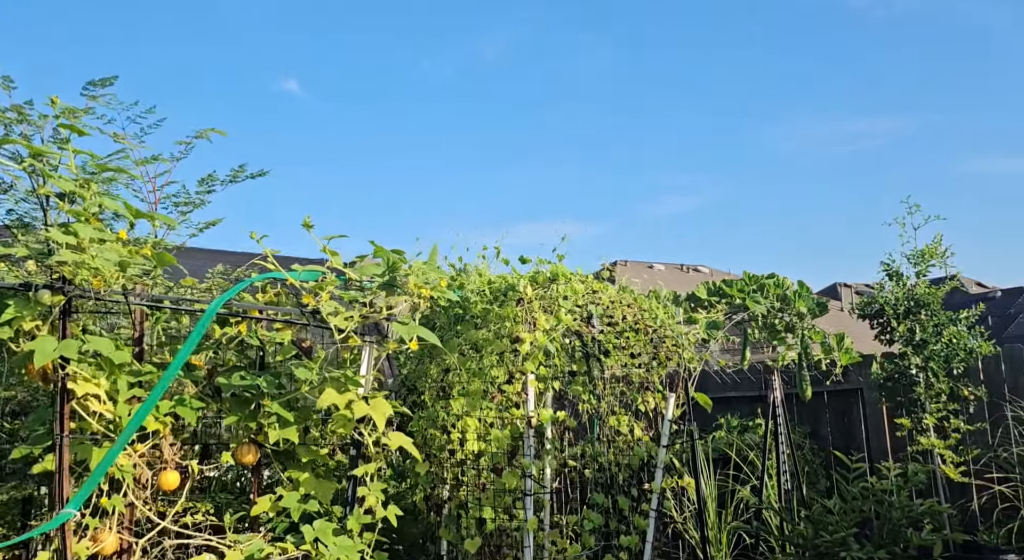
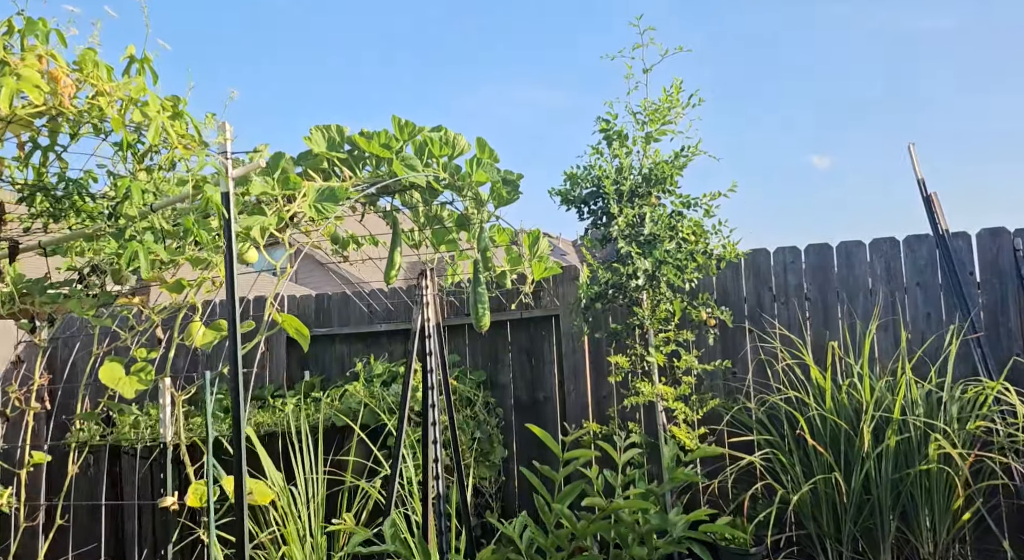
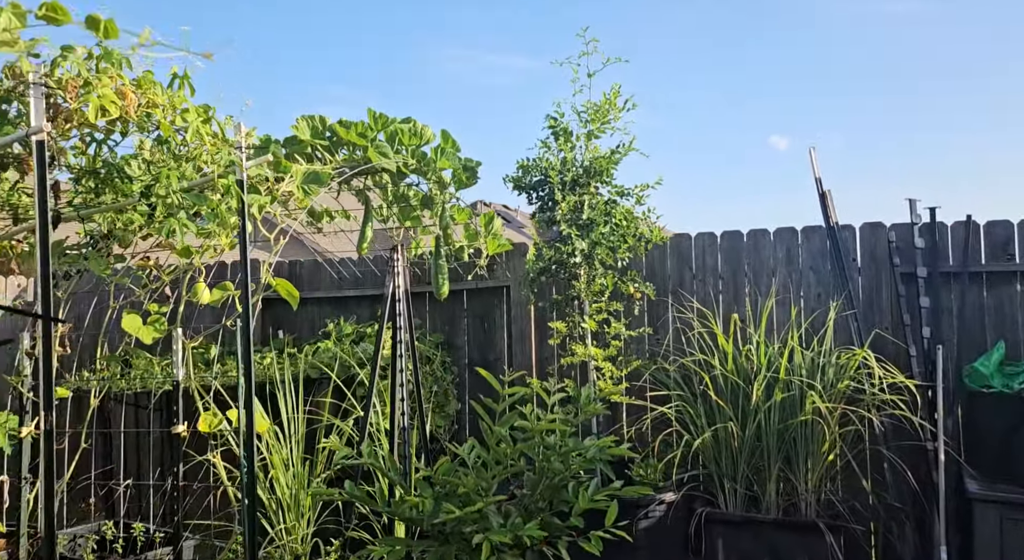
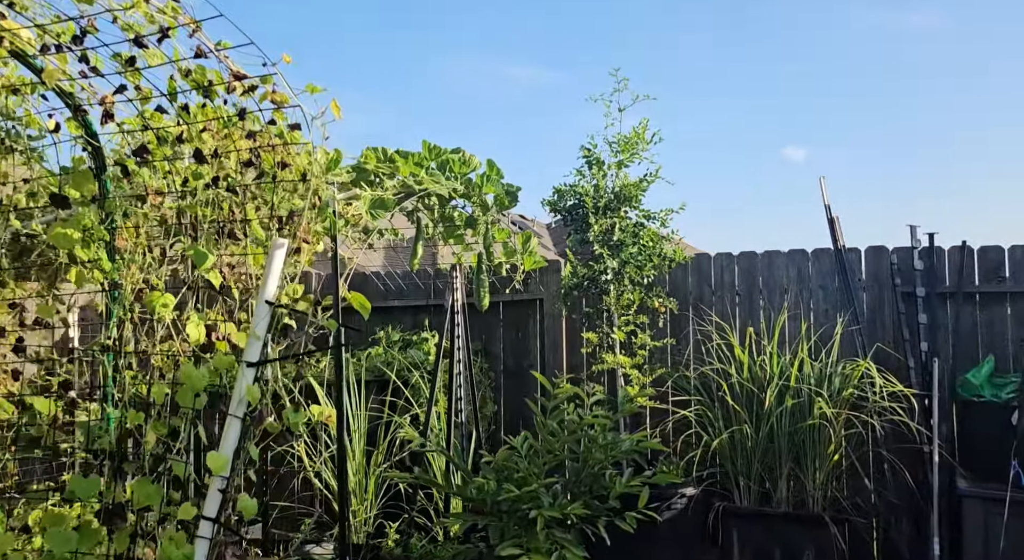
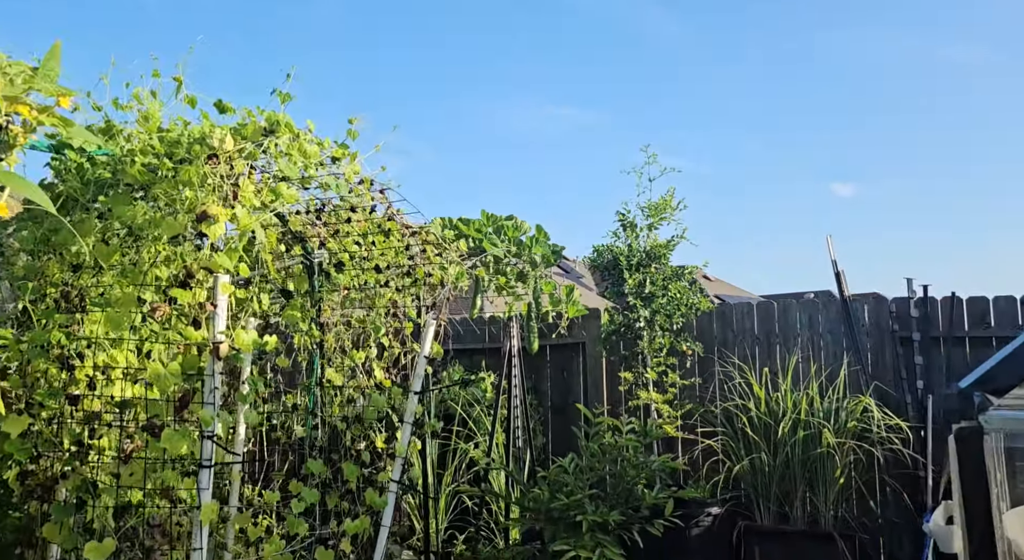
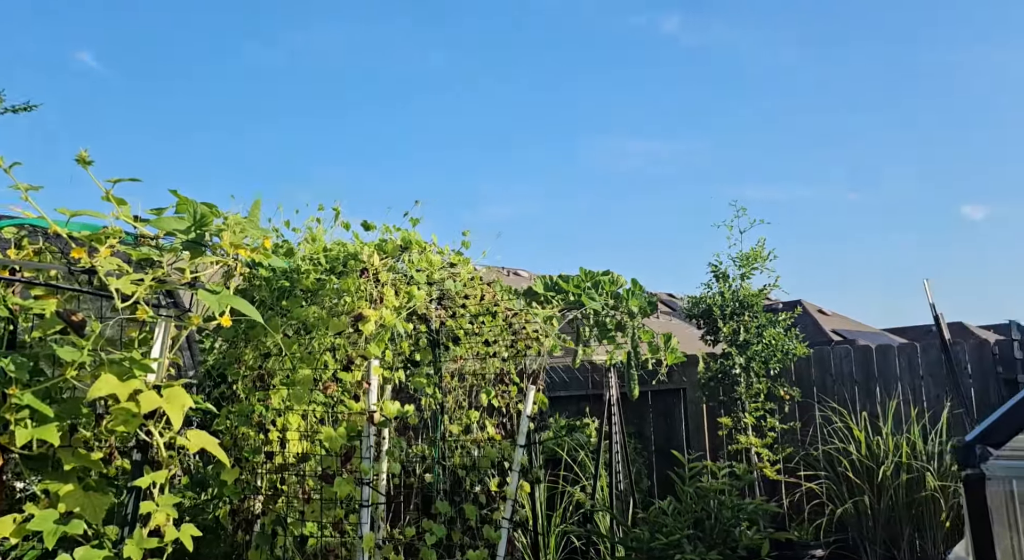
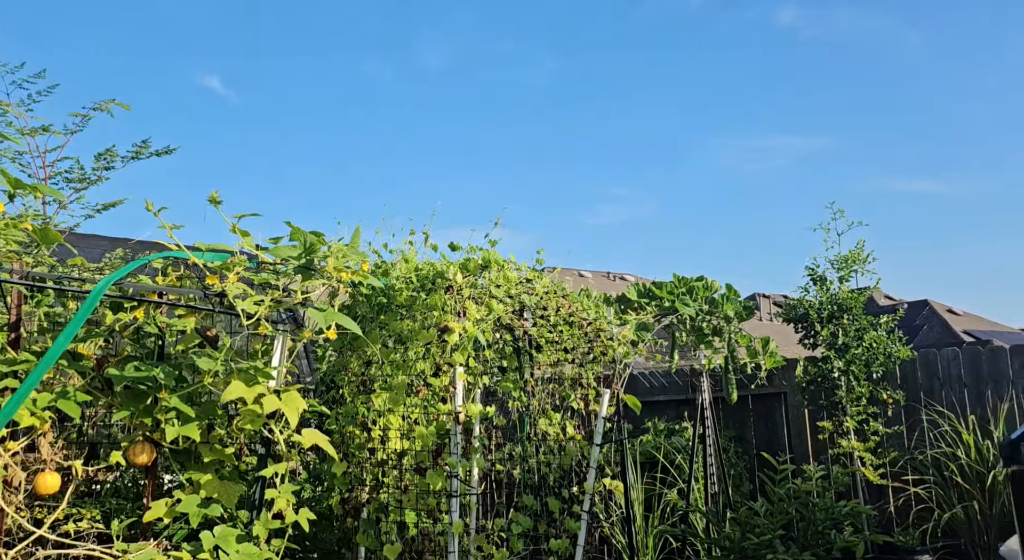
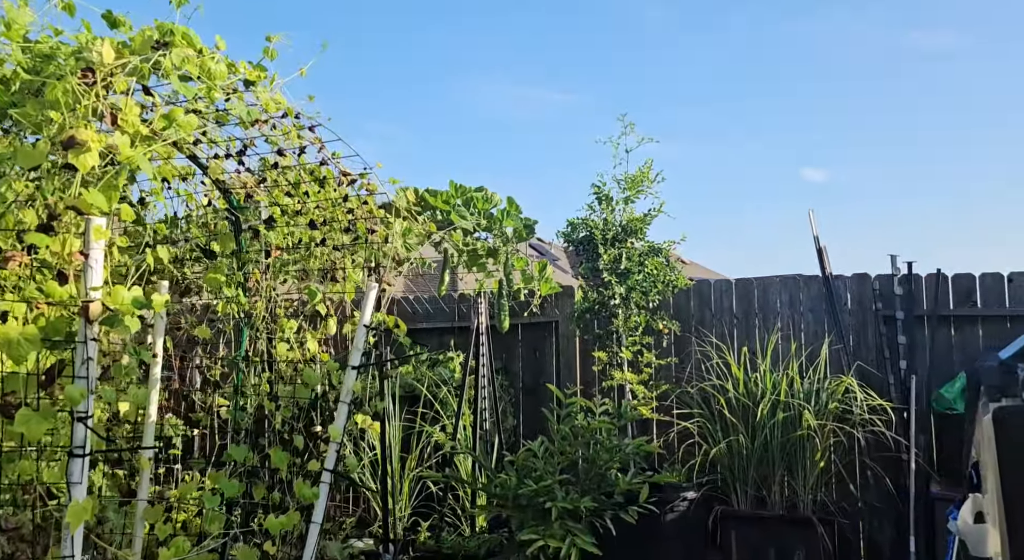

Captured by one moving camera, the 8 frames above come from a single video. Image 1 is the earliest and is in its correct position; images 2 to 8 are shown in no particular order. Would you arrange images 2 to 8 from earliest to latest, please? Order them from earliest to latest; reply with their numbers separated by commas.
7, 6, 5, 8, 4, 3, 2
